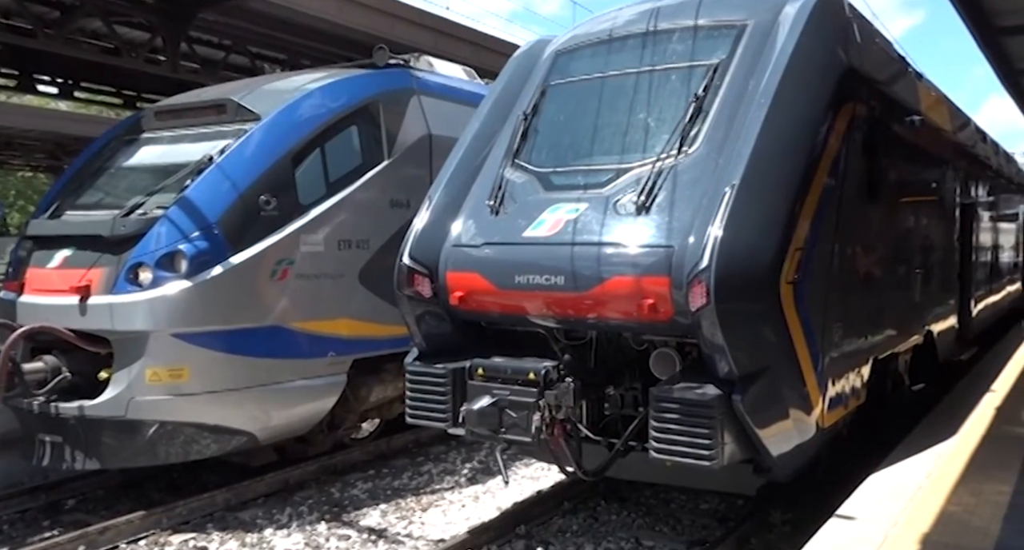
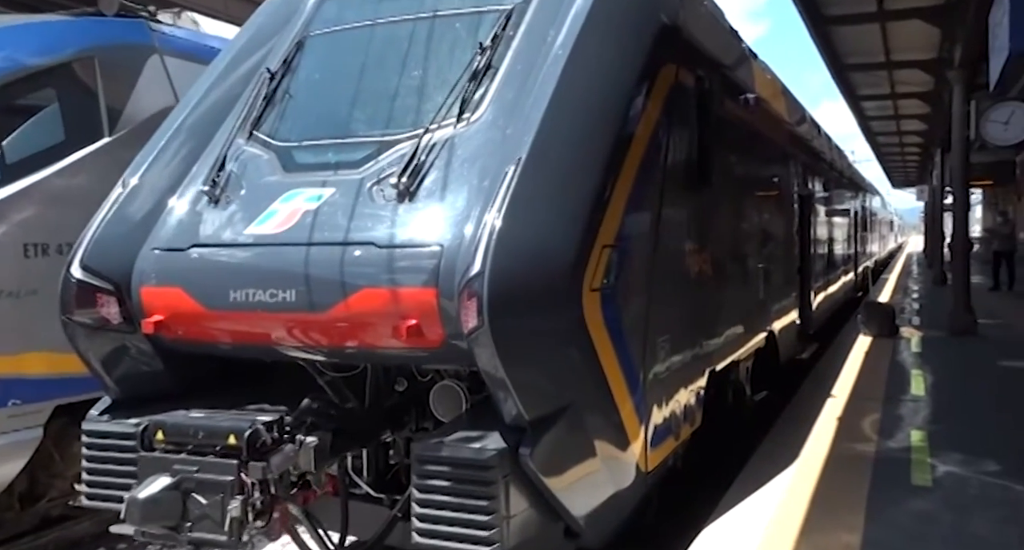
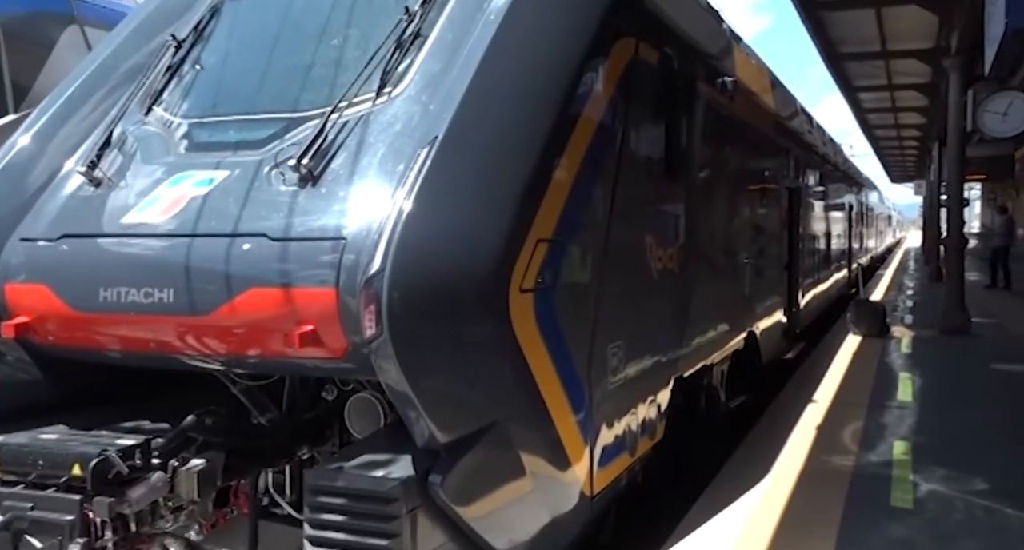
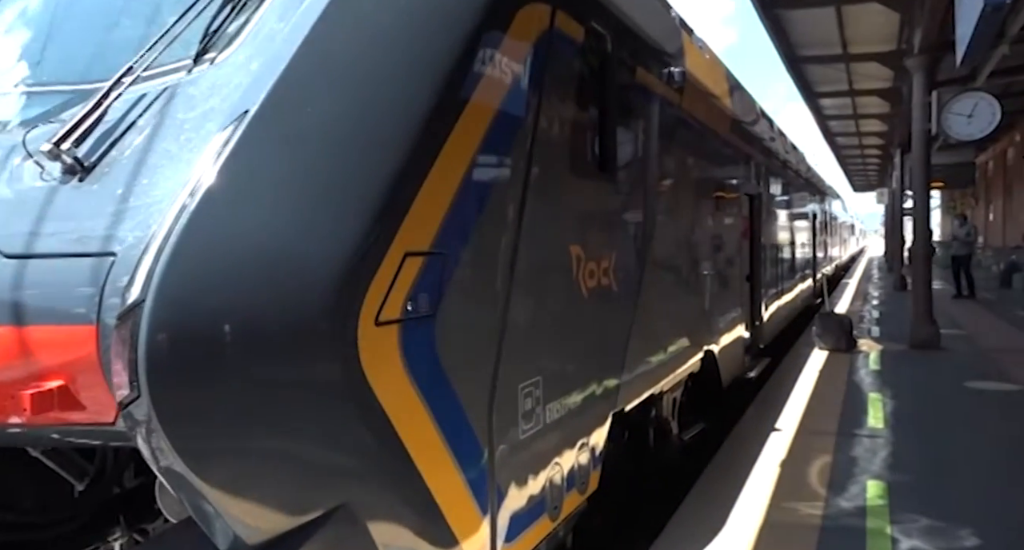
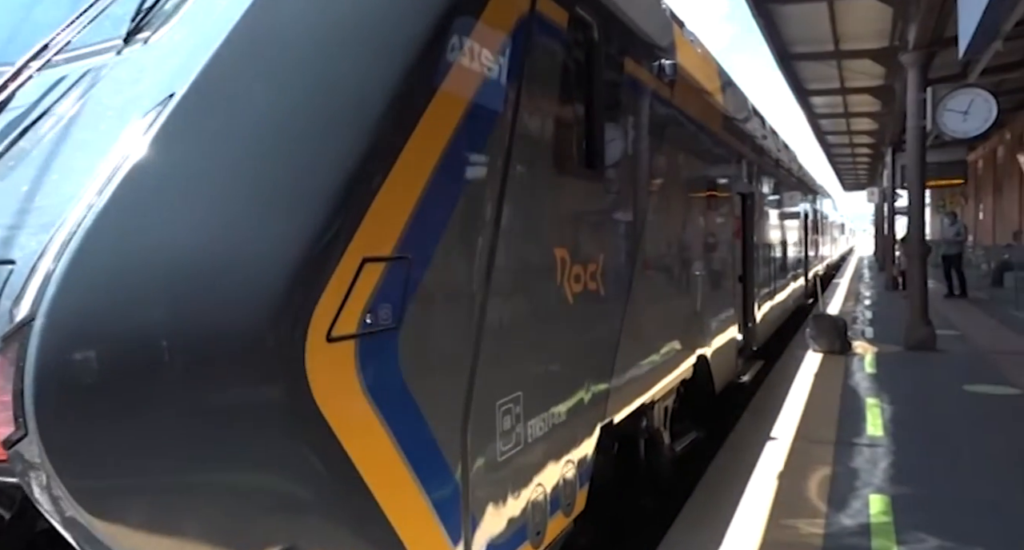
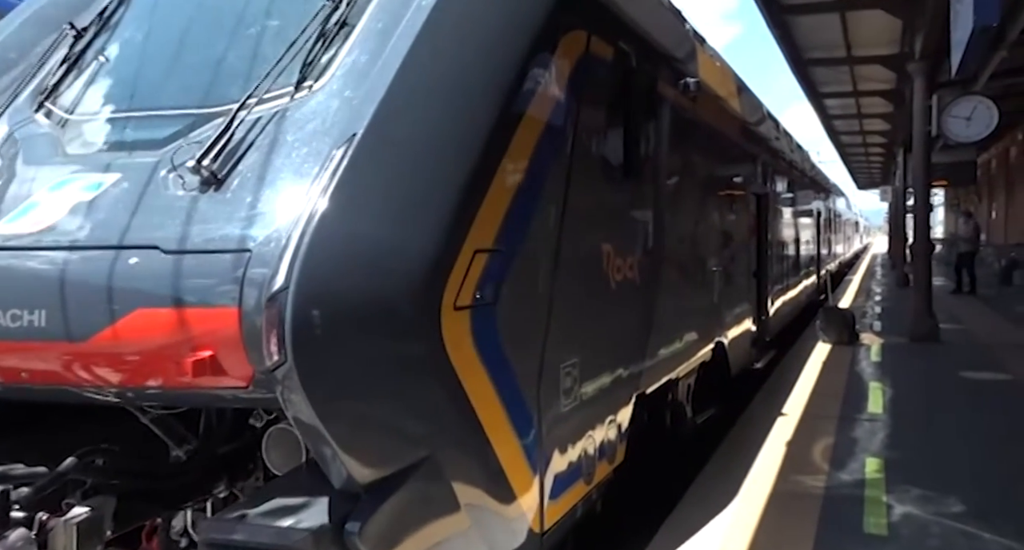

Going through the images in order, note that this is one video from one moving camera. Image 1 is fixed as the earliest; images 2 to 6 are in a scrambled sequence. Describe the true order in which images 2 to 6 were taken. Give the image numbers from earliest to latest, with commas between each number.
2, 3, 6, 4, 5
